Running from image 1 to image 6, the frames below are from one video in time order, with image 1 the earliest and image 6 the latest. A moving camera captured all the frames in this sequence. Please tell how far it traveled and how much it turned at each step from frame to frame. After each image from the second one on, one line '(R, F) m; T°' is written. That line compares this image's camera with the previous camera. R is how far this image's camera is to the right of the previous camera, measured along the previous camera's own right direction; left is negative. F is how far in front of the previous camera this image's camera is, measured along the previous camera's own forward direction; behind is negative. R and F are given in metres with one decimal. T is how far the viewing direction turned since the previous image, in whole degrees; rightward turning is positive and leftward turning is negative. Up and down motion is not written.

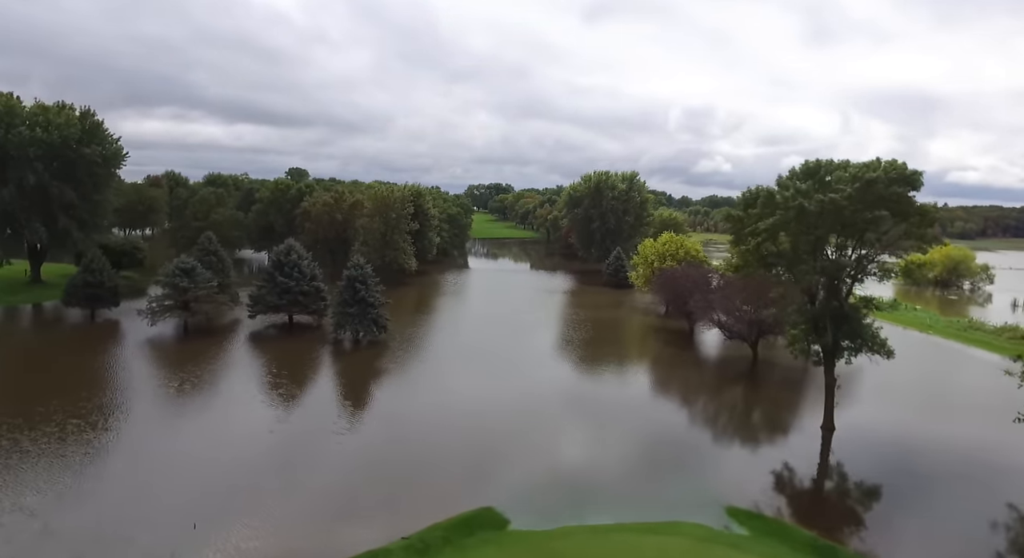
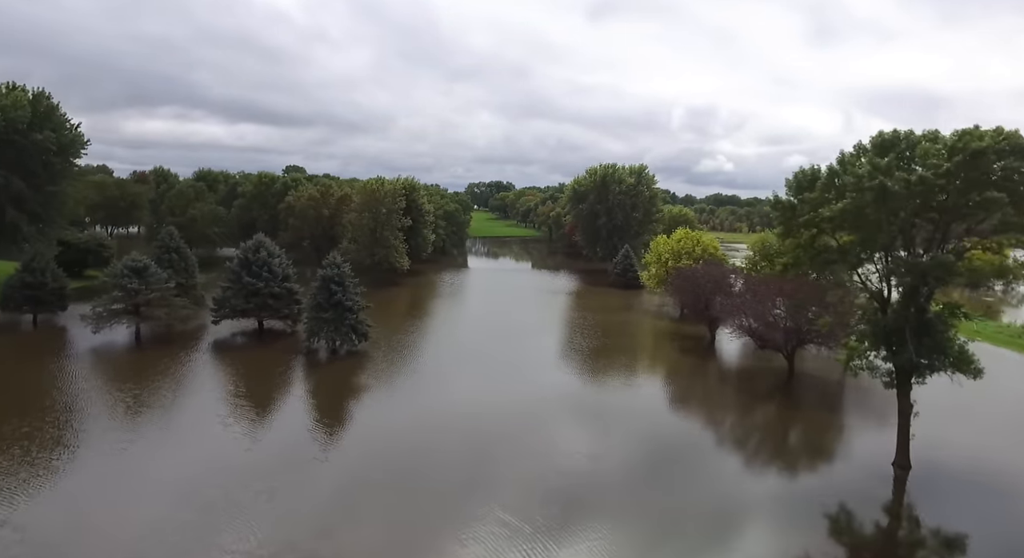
(+0.1, +3.9) m; 0°
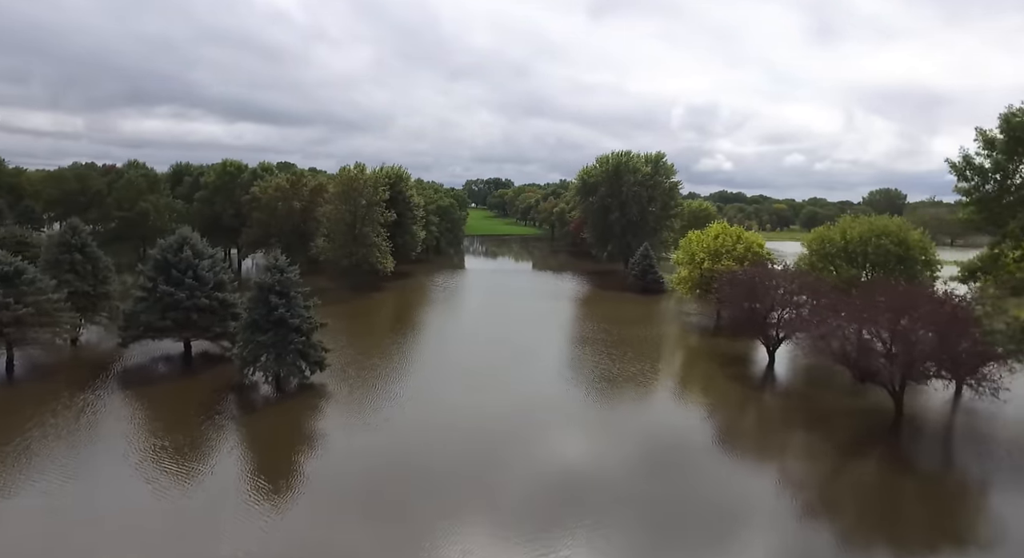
(-0.2, +7.0) m; 0°
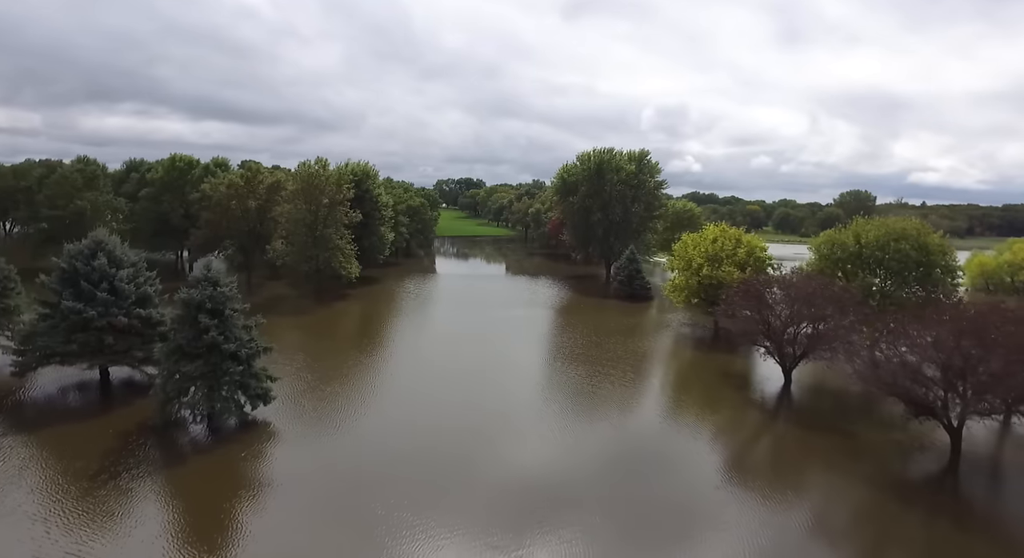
(-0.4, +3.4) m; +3°
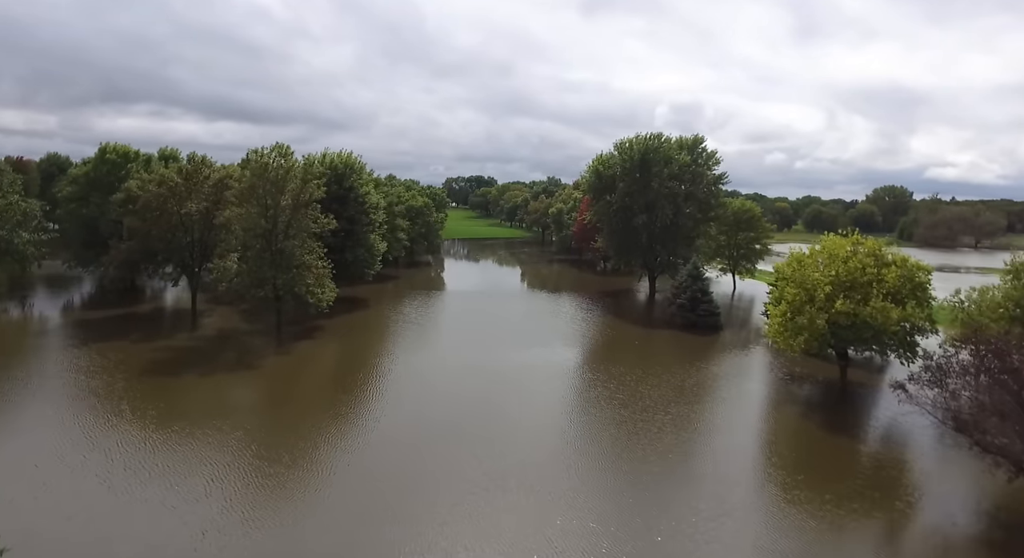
(-0.7, +10.1) m; -1°
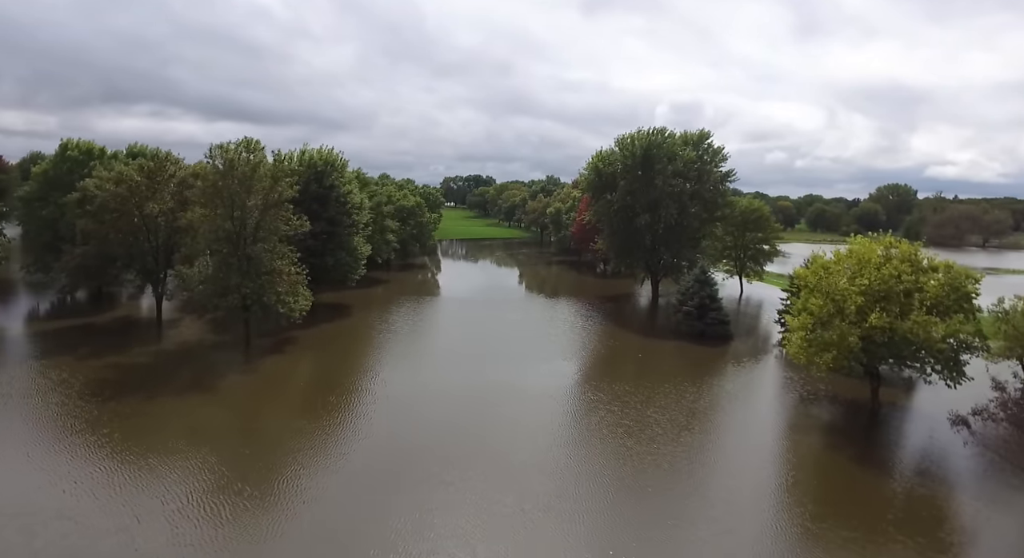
(+0.4, +2.5) m; 0°
